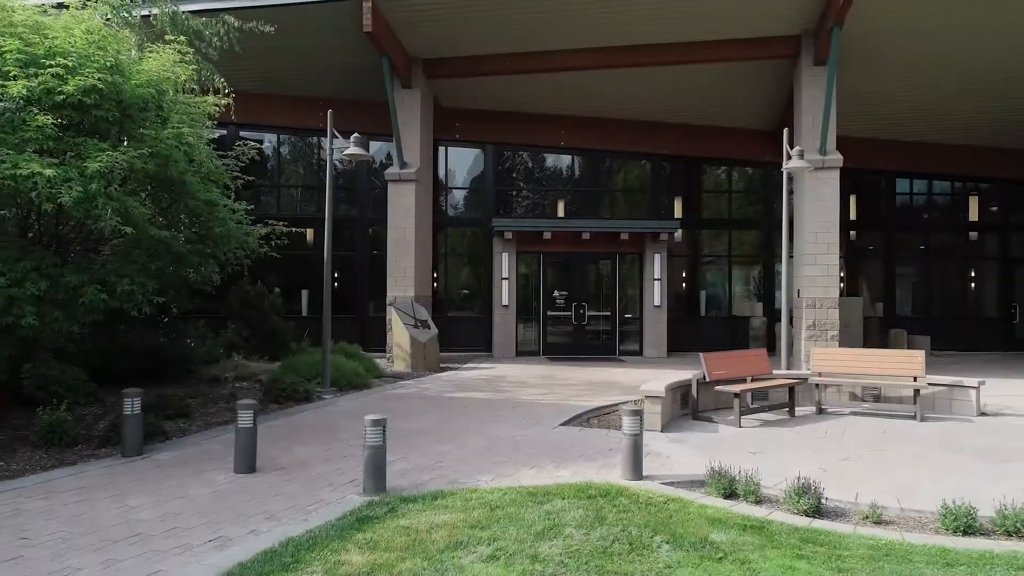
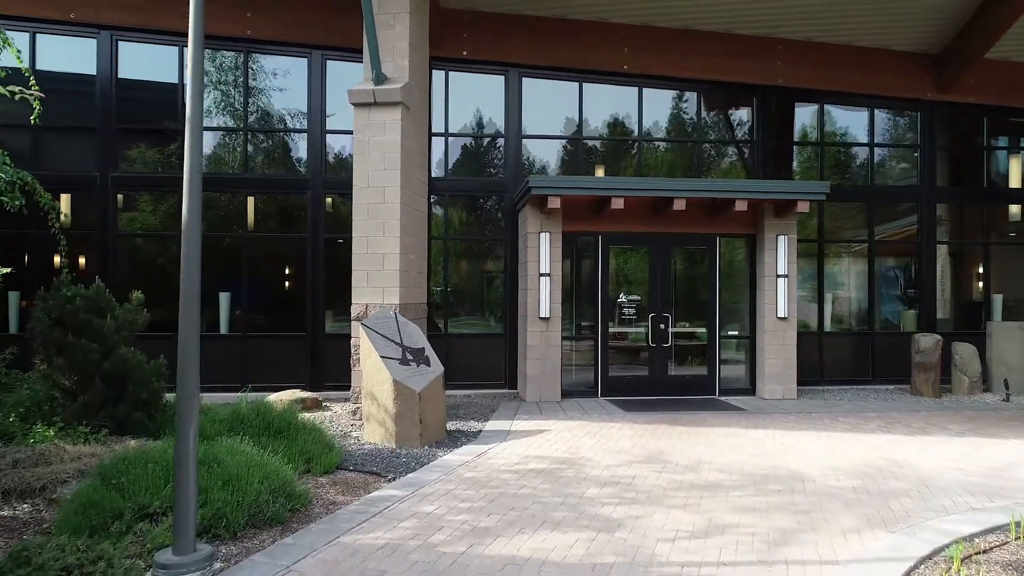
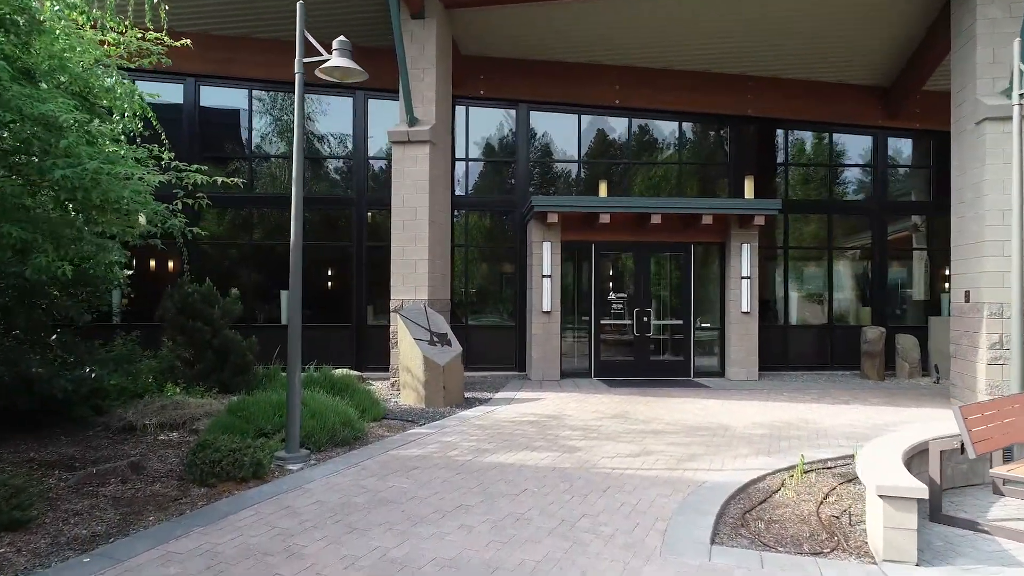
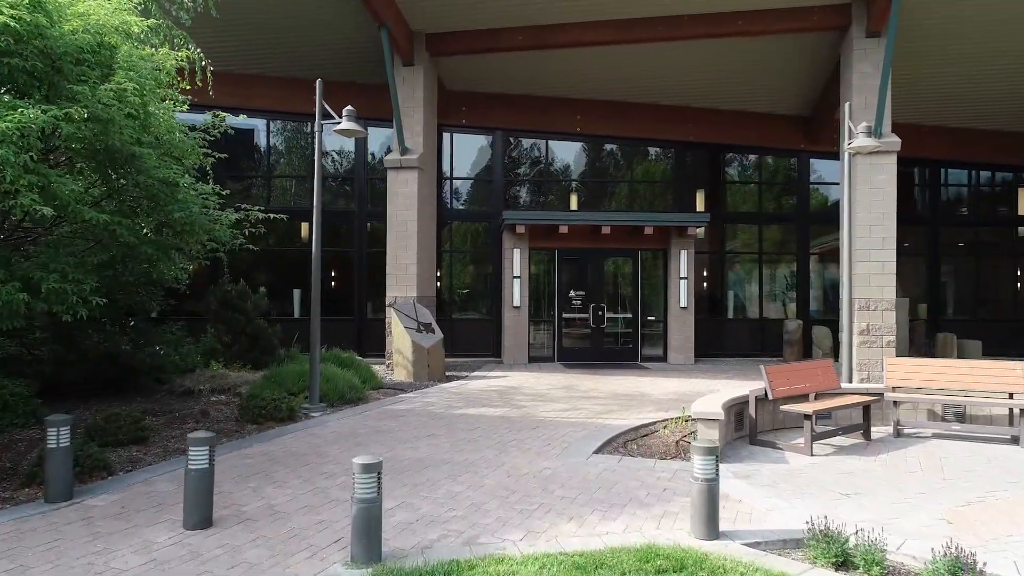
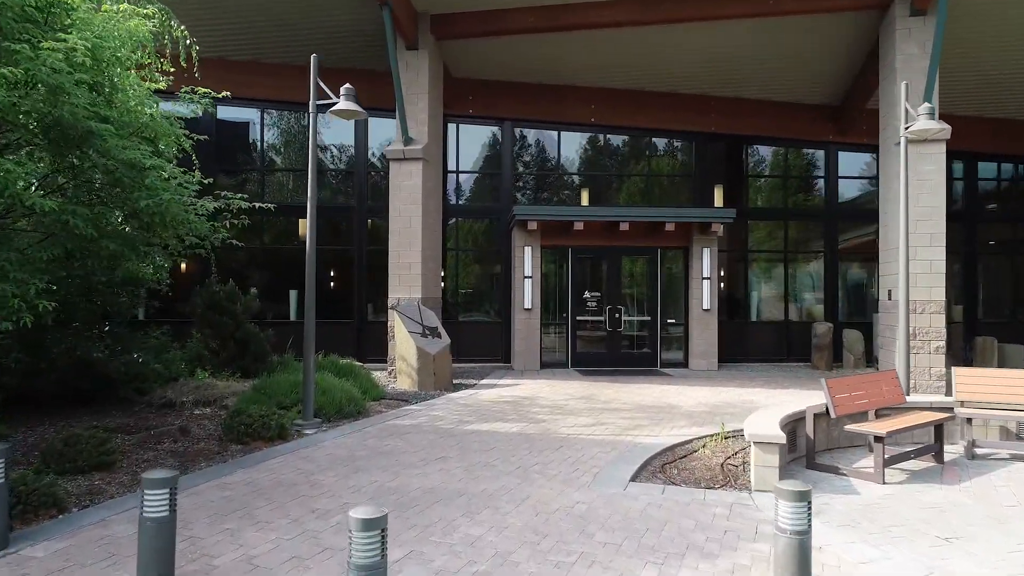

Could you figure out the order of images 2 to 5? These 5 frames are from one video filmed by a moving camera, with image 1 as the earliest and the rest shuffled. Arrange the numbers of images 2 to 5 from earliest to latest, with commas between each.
4, 5, 3, 2
